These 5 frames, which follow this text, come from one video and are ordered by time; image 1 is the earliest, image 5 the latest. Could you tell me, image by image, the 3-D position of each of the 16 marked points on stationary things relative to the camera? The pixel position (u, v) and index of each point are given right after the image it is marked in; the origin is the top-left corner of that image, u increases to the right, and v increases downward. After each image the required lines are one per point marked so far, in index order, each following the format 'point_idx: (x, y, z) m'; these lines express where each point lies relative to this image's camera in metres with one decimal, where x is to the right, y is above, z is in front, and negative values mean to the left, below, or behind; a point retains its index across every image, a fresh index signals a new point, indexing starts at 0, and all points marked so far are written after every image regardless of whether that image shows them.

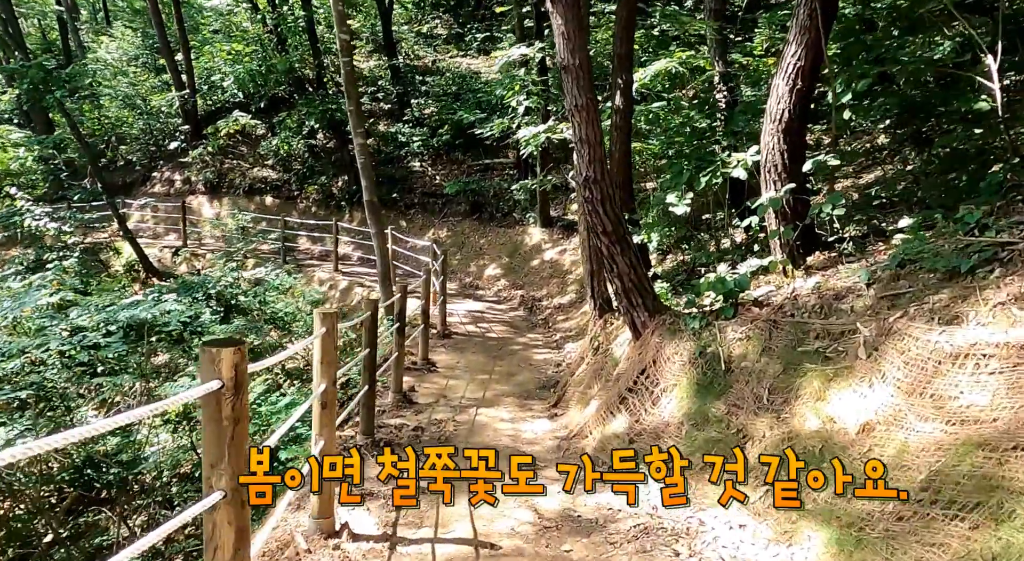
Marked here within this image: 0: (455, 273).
0: (-1.0, +0.1, +14.6) m
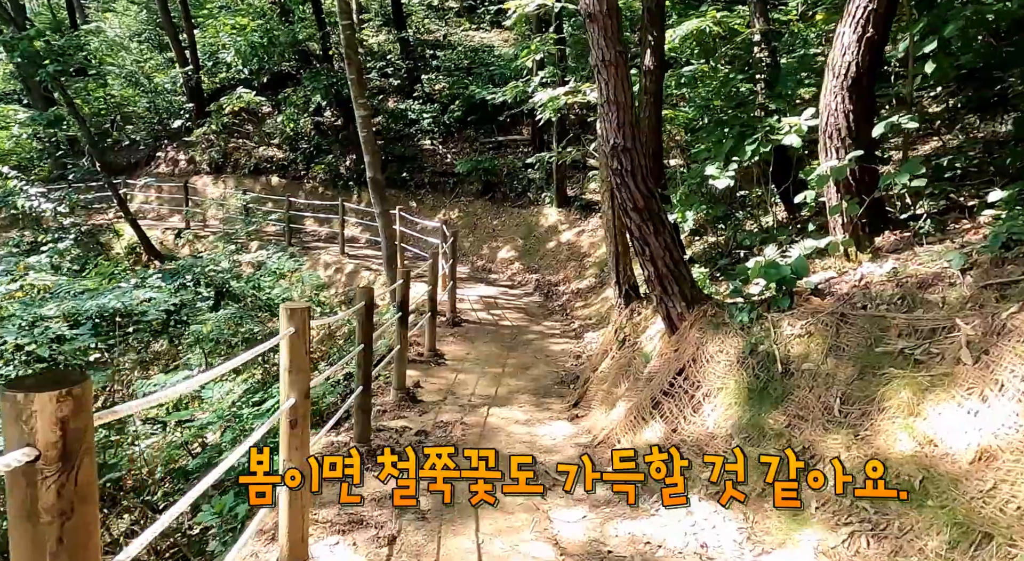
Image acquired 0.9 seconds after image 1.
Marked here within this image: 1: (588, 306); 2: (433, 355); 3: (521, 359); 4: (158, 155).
0: (-0.7, +0.4, +13.9) m
1: (+0.8, -0.3, +8.9) m
2: (-0.6, -0.6, +7.1) m
3: (+0.1, -0.7, +7.1) m
4: (-8.0, +2.8, +19.4) m
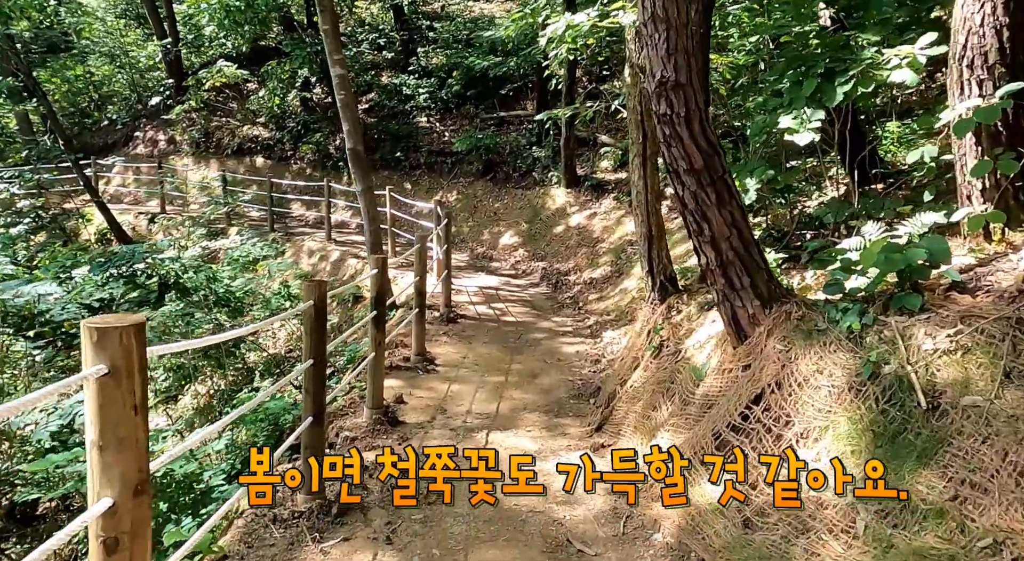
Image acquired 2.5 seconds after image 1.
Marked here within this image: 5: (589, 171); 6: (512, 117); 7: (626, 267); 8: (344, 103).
0: (-0.7, +0.6, +12.7) m
1: (+0.8, -0.2, +7.7) m
2: (-0.6, -0.5, +5.9) m
3: (+0.1, -0.6, +5.9) m
4: (-8.0, +3.1, +18.2) m
5: (+1.1, +1.5, +12.1) m
6: (0.0, +2.8, +14.6) m
7: (+1.1, +0.1, +8.3) m
8: (-1.4, +1.5, +7.3) m
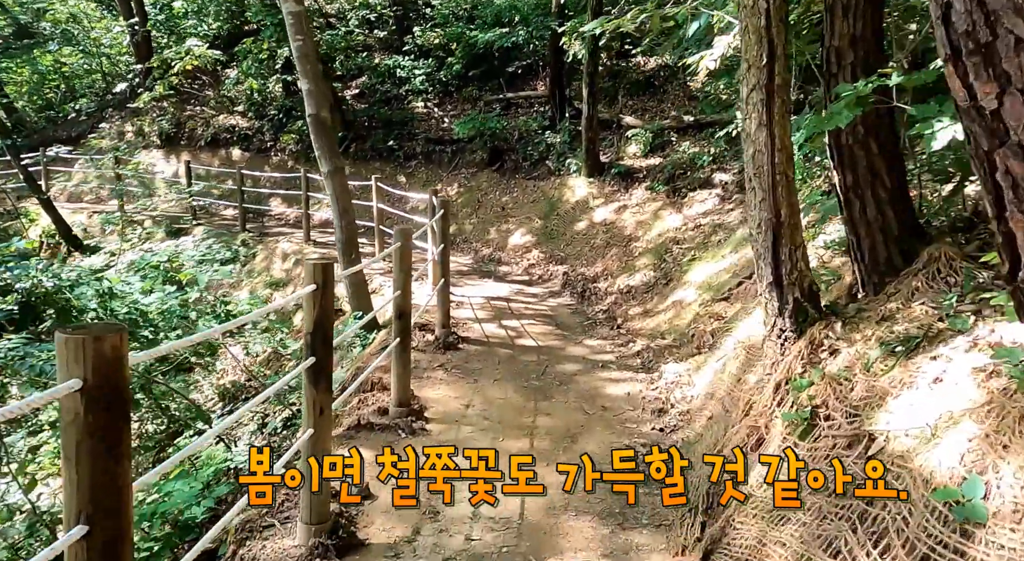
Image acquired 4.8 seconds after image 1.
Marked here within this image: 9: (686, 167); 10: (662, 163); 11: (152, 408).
0: (-0.6, +0.5, +10.9) m
1: (+0.9, -0.2, +5.8) m
2: (-0.5, -0.6, +4.1) m
3: (+0.2, -0.6, +4.1) m
4: (-7.8, +2.9, +16.4) m
5: (+1.2, +1.5, +10.2) m
6: (+0.1, +2.7, +12.7) m
7: (+1.2, +0.1, +6.4) m
8: (-1.3, +1.4, +5.5) m
9: (+1.8, +1.2, +8.8) m
10: (+1.6, +1.3, +9.5) m
11: (-2.2, -0.8, +5.2) m
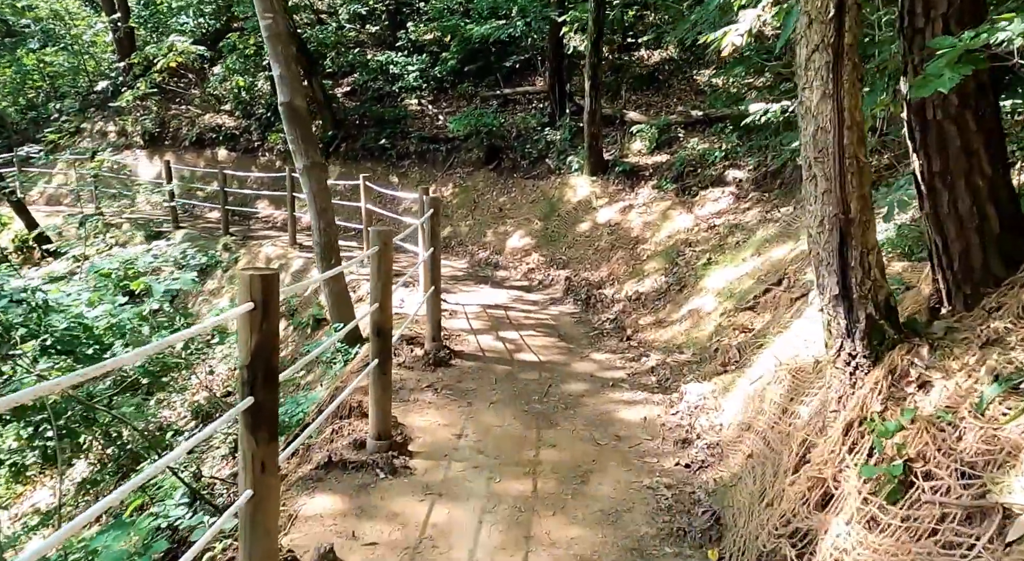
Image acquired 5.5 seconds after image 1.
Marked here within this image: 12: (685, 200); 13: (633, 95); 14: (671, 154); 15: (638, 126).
0: (-0.6, +0.4, +10.3) m
1: (+0.9, -0.3, +5.3) m
2: (-0.5, -0.7, +3.5) m
3: (+0.2, -0.7, +3.5) m
4: (-7.9, +2.8, +15.8) m
5: (+1.2, +1.4, +9.6) m
6: (+0.1, +2.6, +12.1) m
7: (+1.2, 0.0, +5.9) m
8: (-1.3, +1.4, +4.9) m
9: (+1.8, +1.1, +8.2) m
10: (+1.6, +1.3, +8.9) m
11: (-2.2, -0.8, +4.6) m
12: (+1.6, +0.7, +7.8) m
13: (+1.6, +2.4, +11.1) m
14: (+1.7, +1.3, +9.1) m
15: (+1.4, +1.8, +9.8) m
